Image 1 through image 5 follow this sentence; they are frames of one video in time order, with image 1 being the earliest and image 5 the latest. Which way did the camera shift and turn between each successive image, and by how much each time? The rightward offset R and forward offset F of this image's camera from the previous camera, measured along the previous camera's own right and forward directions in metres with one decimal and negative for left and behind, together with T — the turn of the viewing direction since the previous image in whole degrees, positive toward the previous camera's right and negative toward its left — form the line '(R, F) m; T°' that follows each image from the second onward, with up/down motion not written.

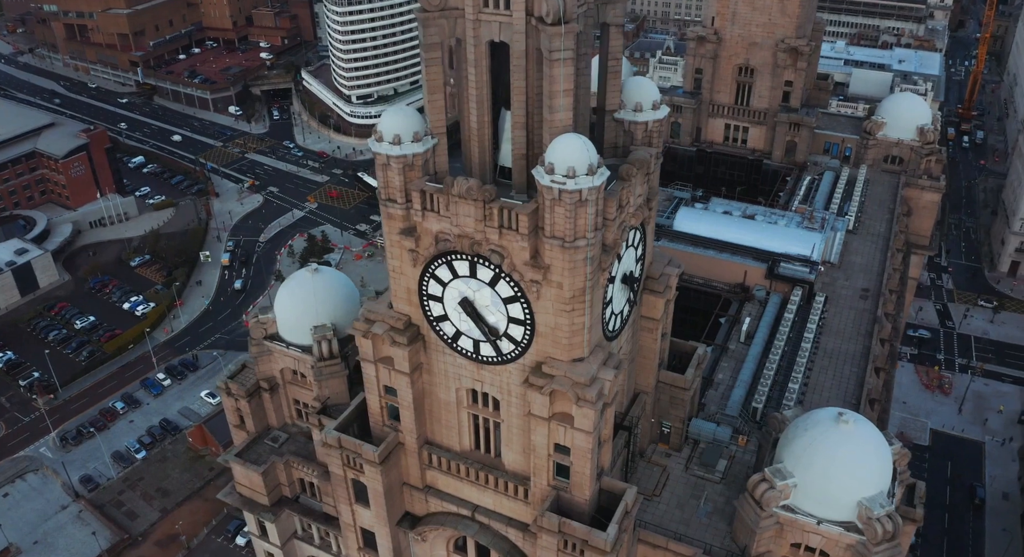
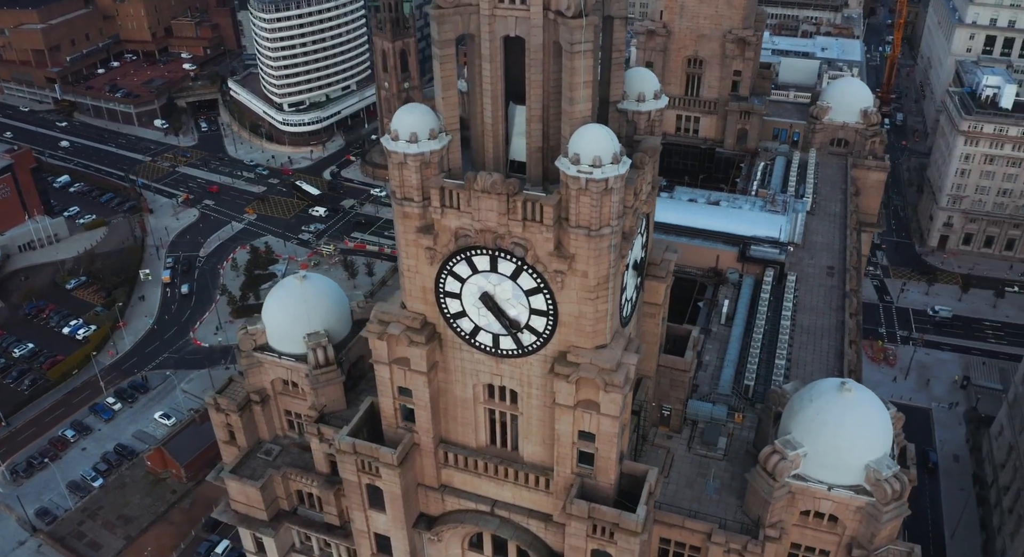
(-4.1, -0.1) m; +5°
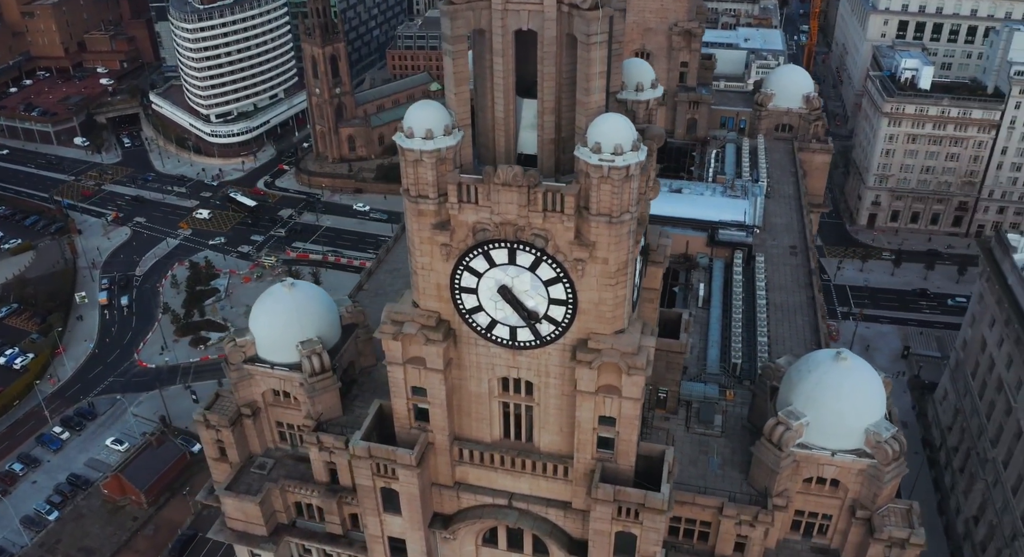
(-4.1, -0.2) m; +5°
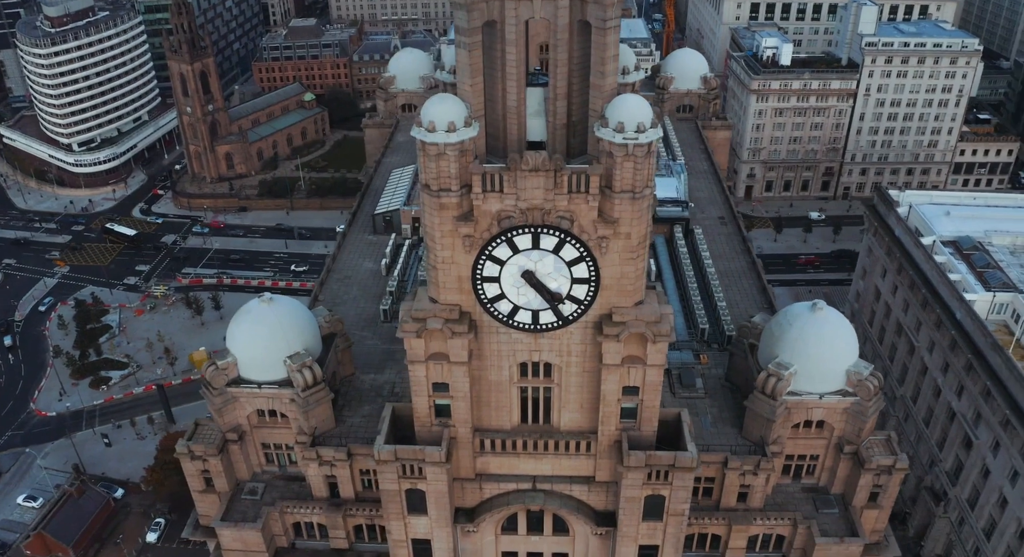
(-7.2, -0.2) m; +9°
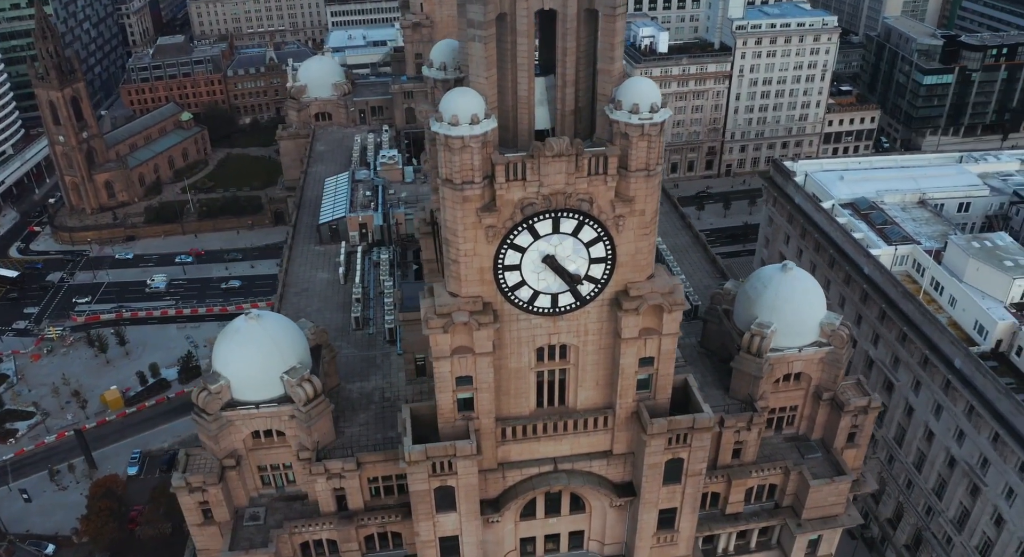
(-6.9, -0.4) m; +8°
